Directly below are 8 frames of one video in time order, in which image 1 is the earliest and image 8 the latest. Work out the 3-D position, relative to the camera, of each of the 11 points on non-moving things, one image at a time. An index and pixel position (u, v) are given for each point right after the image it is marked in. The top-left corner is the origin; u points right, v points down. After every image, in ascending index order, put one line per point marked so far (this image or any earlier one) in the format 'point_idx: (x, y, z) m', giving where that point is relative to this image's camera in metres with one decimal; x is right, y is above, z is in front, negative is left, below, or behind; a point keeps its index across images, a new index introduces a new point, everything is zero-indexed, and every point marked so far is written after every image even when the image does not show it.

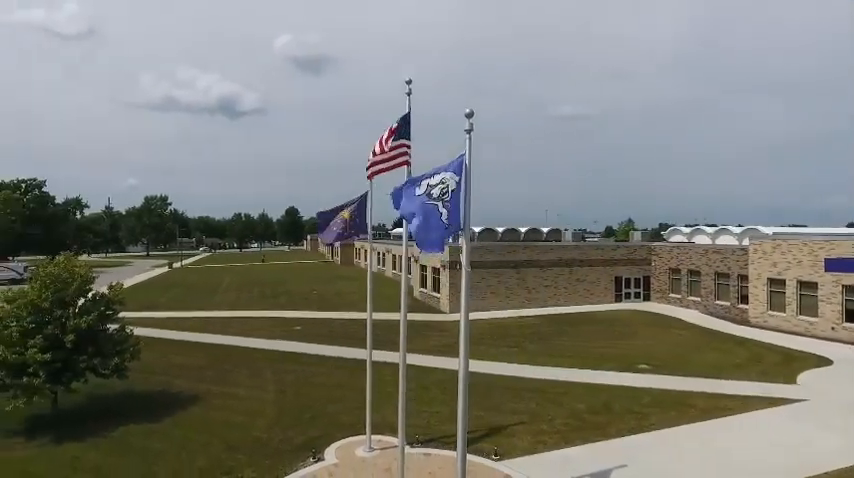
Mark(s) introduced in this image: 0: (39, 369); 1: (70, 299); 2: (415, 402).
0: (-10.3, -3.4, +13.9) m
1: (-10.0, -1.7, +14.8) m
2: (-0.4, -4.9, +15.9) m
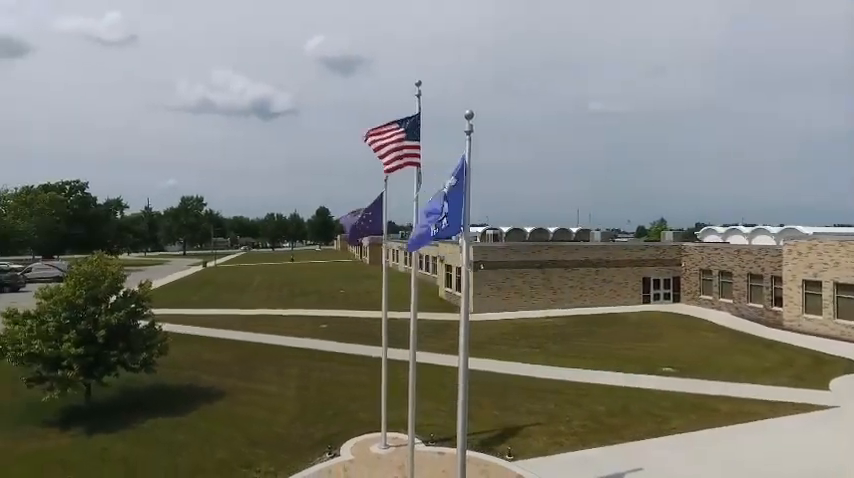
0: (-9.8, -3.4, +14.6) m
1: (-9.5, -1.7, +15.5) m
2: (+0.1, -4.9, +16.0) m
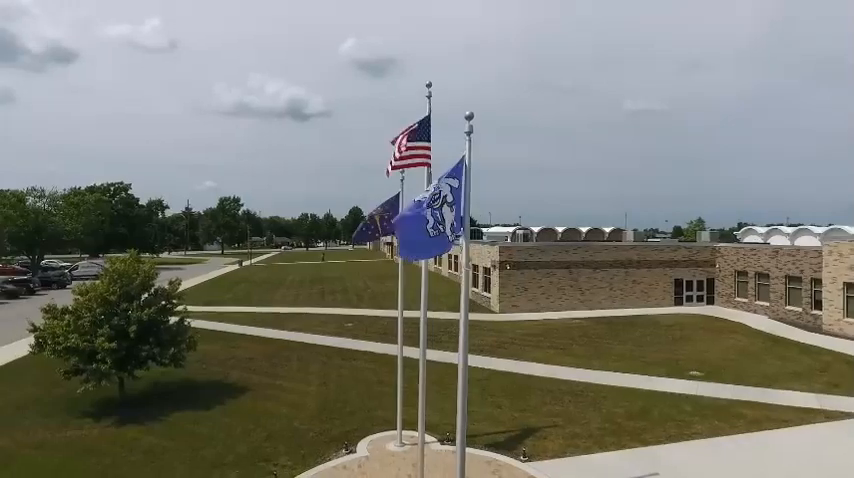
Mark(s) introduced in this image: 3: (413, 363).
0: (-9.3, -3.4, +15.3) m
1: (-9.0, -1.7, +16.2) m
2: (+0.7, -4.9, +16.1) m
3: (-0.5, -4.7, +19.9) m
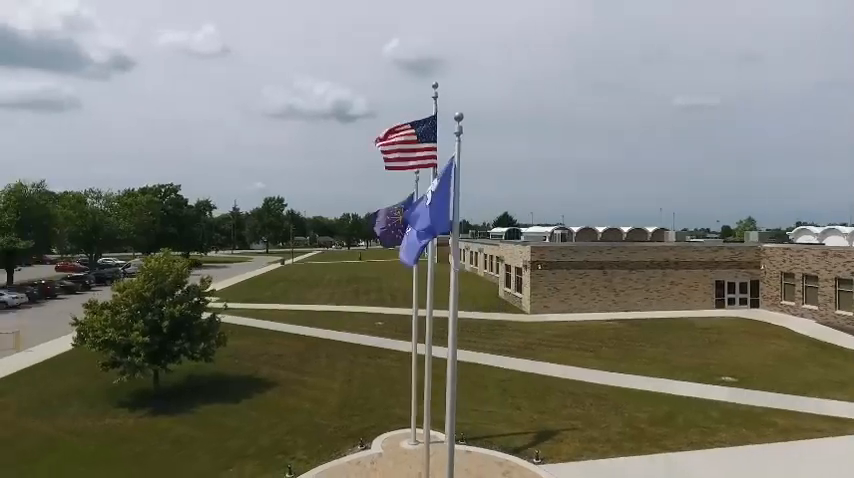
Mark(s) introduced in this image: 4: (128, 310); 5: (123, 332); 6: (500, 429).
0: (-8.8, -3.4, +16.1) m
1: (-8.3, -1.6, +16.9) m
2: (+1.3, -4.9, +16.1) m
3: (+0.4, -4.7, +20.0) m
4: (-9.3, -2.2, +16.4) m
5: (-9.3, -2.9, +16.2) m
6: (+1.9, -5.0, +14.0) m
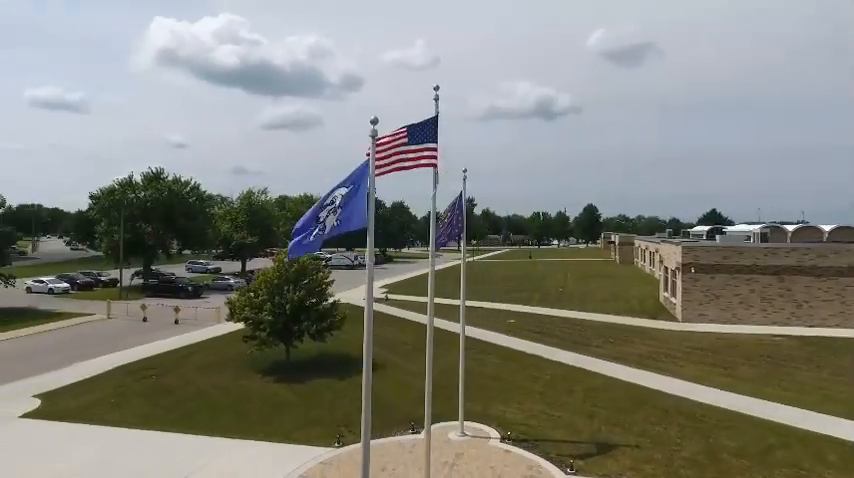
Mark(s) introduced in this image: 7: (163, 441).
0: (-5.8, -3.2, +19.4) m
1: (-5.1, -1.5, +20.0) m
2: (+3.5, -4.9, +15.6) m
3: (+4.1, -4.6, +19.6) m
4: (-6.2, -2.1, +19.9) m
5: (-6.3, -2.7, +19.7) m
6: (+3.2, -5.0, +13.4) m
7: (-6.9, -5.3, +13.8) m
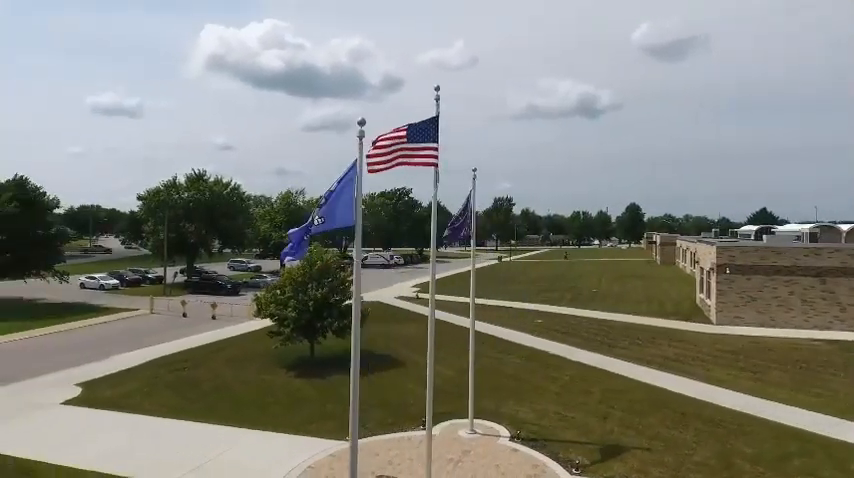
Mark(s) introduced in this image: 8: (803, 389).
0: (-5.1, -3.2, +20.0) m
1: (-4.3, -1.5, +20.5) m
2: (+3.9, -4.8, +15.5) m
3: (+4.8, -4.6, +19.4) m
4: (-5.4, -2.0, +20.5) m
5: (-5.6, -2.7, +20.3) m
6: (+3.5, -4.9, +13.3) m
7: (-6.6, -5.3, +14.5) m
8: (+11.6, -4.6, +16.2) m
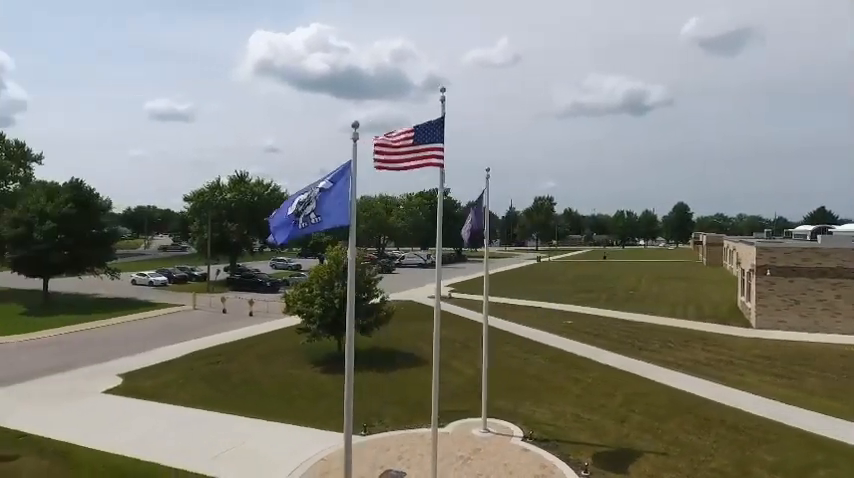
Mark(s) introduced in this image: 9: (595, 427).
0: (-4.2, -3.2, +20.5) m
1: (-3.4, -1.4, +21.0) m
2: (+4.4, -4.8, +15.3) m
3: (+5.6, -4.6, +19.1) m
4: (-4.5, -2.0, +21.0) m
5: (-4.6, -2.6, +20.9) m
6: (+3.8, -4.9, +13.1) m
7: (-6.2, -5.2, +15.1) m
8: (+12.1, -4.7, +15.4) m
9: (+4.4, -4.9, +13.8) m
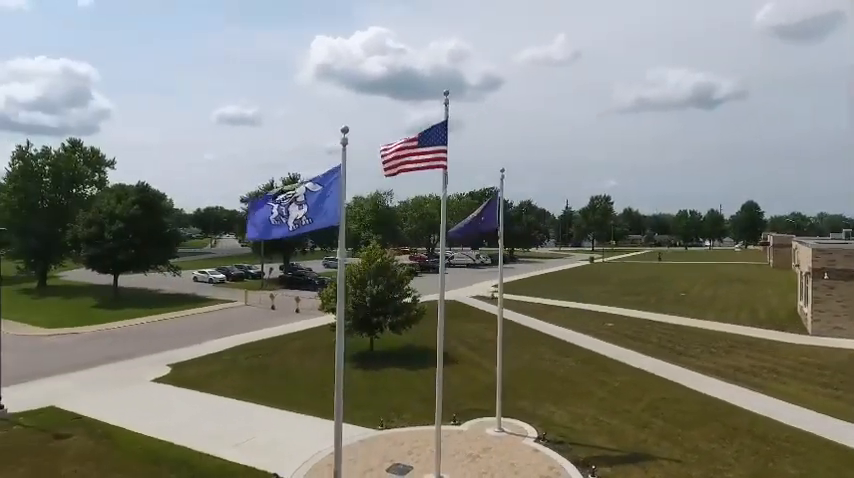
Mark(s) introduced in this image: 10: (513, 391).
0: (-3.0, -3.1, +21.1) m
1: (-2.2, -1.4, +21.5) m
2: (+4.9, -4.8, +15.0) m
3: (+6.6, -4.6, +18.7) m
4: (-3.3, -2.0, +21.7) m
5: (-3.4, -2.6, +21.6) m
6: (+4.1, -4.9, +12.9) m
7: (-5.6, -5.2, +16.0) m
8: (+12.6, -4.7, +14.3) m
9: (+4.8, -4.9, +13.5) m
10: (+2.8, -4.9, +17.0) m
